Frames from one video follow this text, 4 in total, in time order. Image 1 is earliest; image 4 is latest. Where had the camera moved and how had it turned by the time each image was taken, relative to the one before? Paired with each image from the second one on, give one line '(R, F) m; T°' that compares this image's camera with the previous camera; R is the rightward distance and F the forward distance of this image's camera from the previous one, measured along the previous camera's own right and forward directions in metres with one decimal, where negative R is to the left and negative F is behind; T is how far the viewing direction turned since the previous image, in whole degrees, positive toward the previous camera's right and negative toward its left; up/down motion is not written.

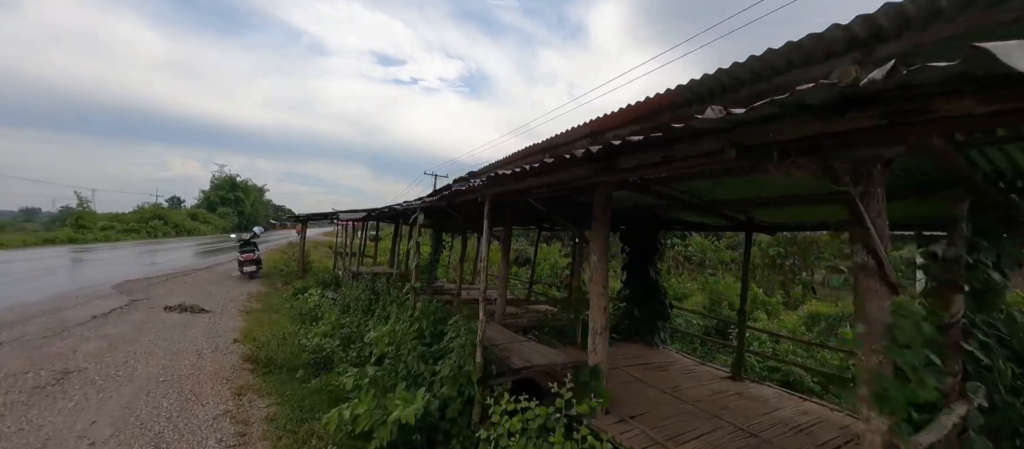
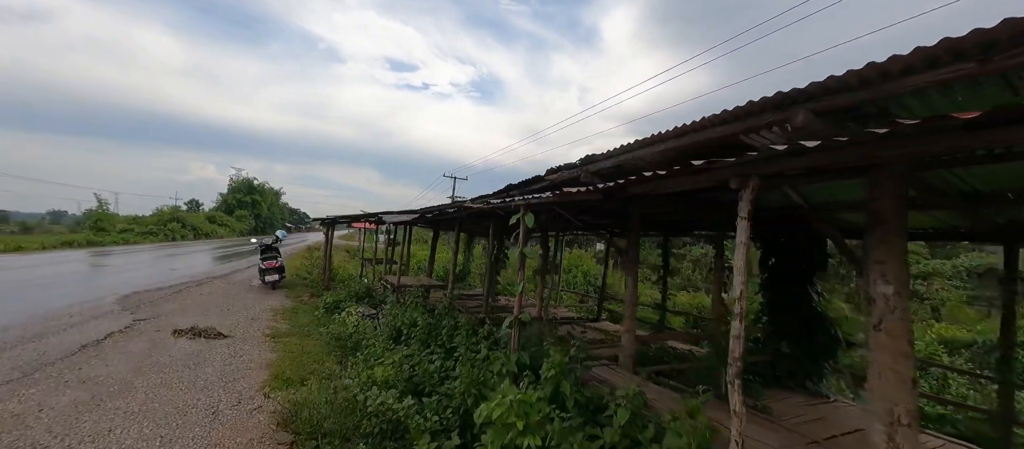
(-1.5, +1.7) m; -2°
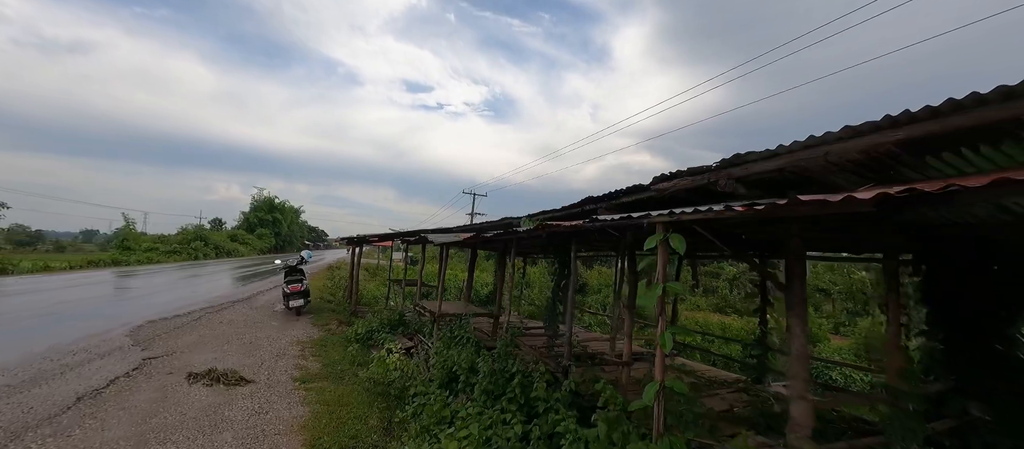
(-1.0, +1.1) m; -2°
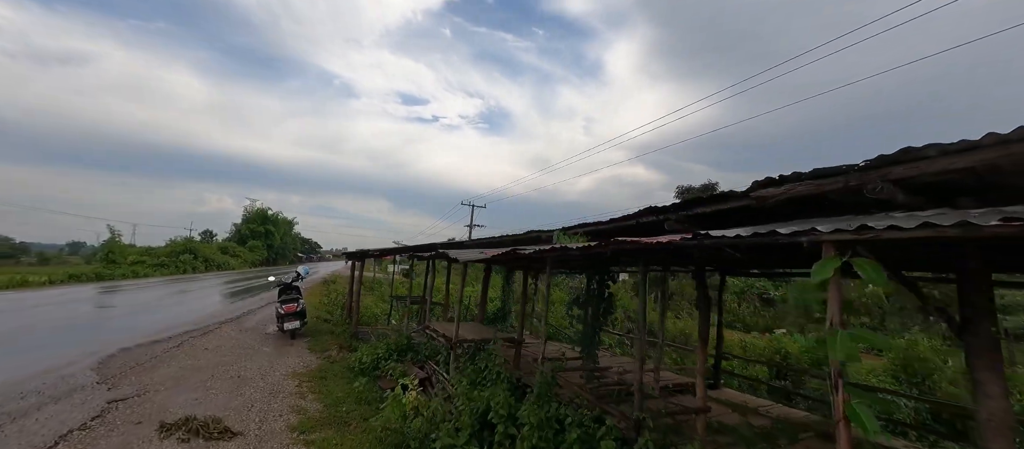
(-0.6, +0.9) m; +1°
